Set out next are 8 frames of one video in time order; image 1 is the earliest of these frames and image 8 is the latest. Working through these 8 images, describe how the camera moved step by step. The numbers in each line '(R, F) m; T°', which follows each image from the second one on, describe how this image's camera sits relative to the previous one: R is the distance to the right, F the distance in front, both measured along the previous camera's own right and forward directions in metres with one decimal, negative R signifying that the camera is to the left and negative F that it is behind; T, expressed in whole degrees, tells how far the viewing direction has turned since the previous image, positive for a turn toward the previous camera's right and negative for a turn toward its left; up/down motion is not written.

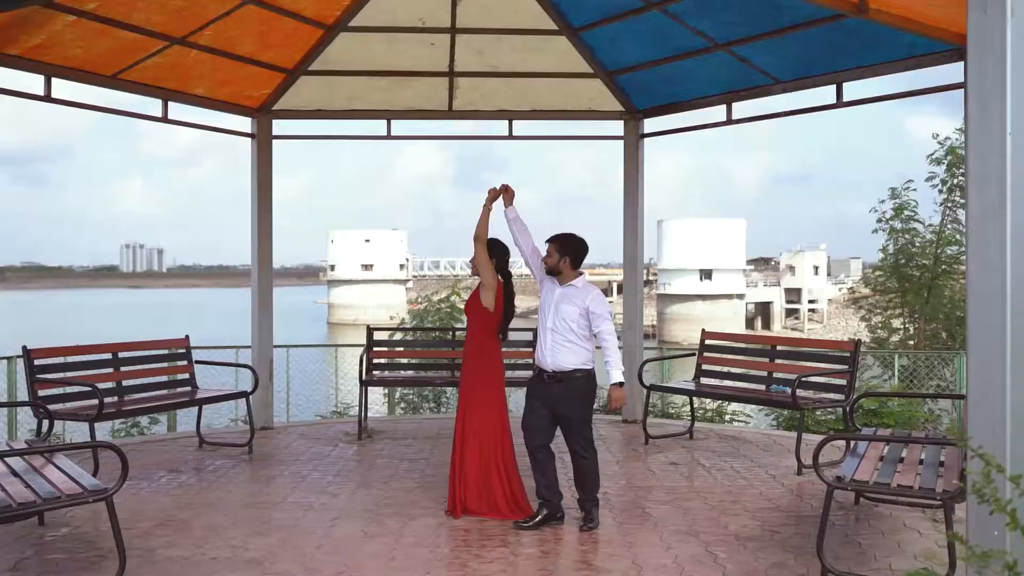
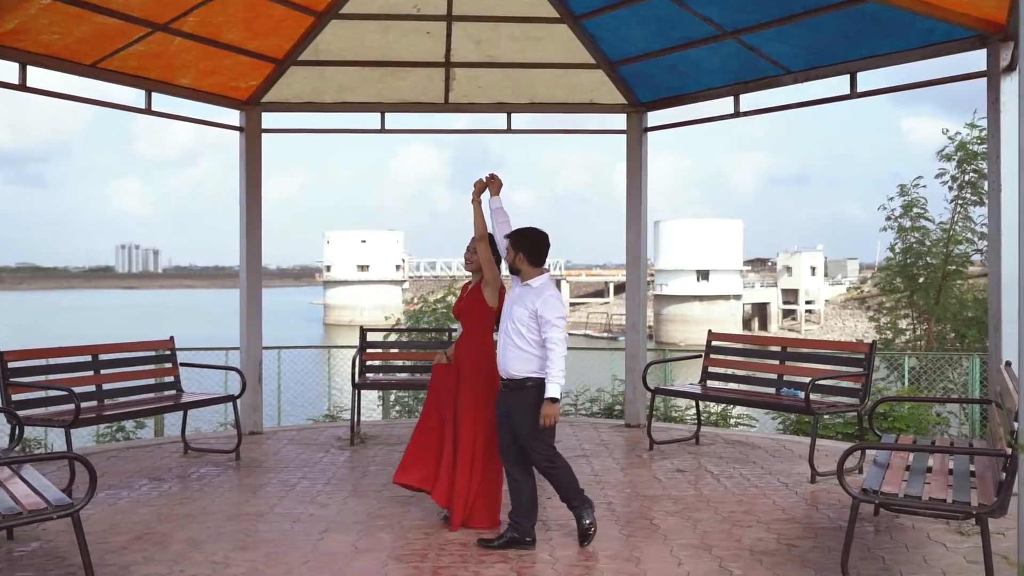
(0.0, +0.3) m; 0°
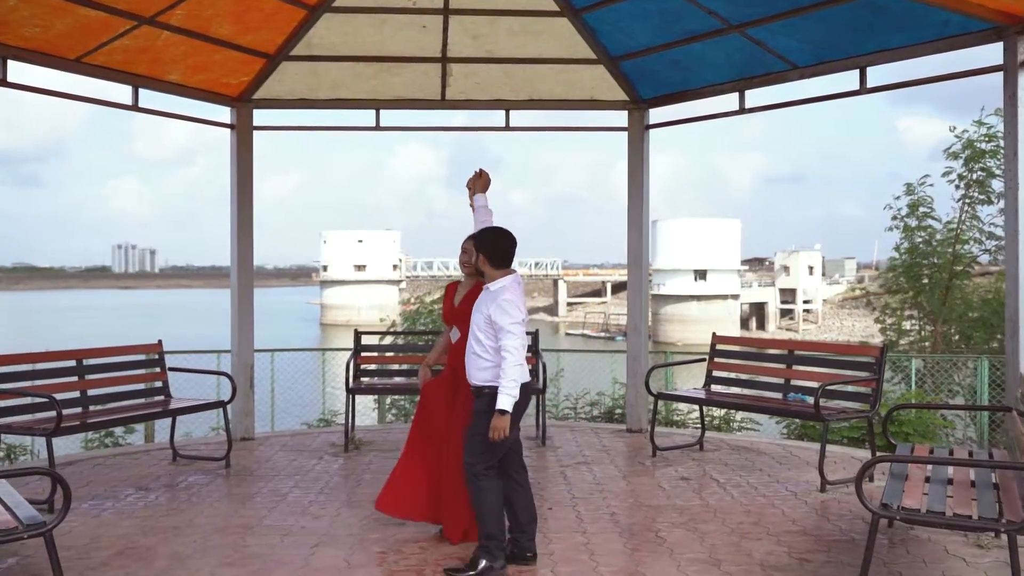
(0.0, +0.2) m; 0°
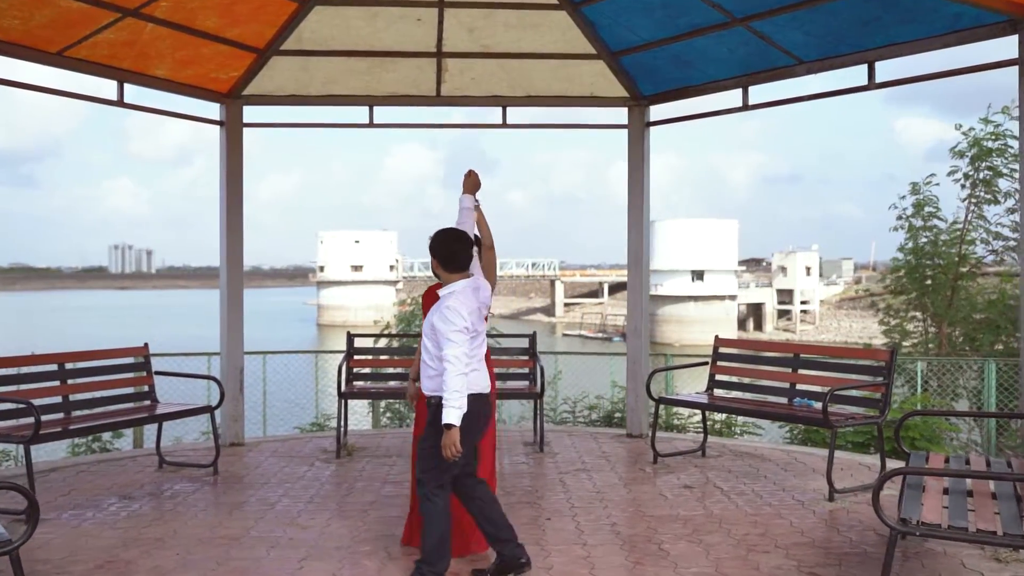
(0.0, +0.2) m; 0°
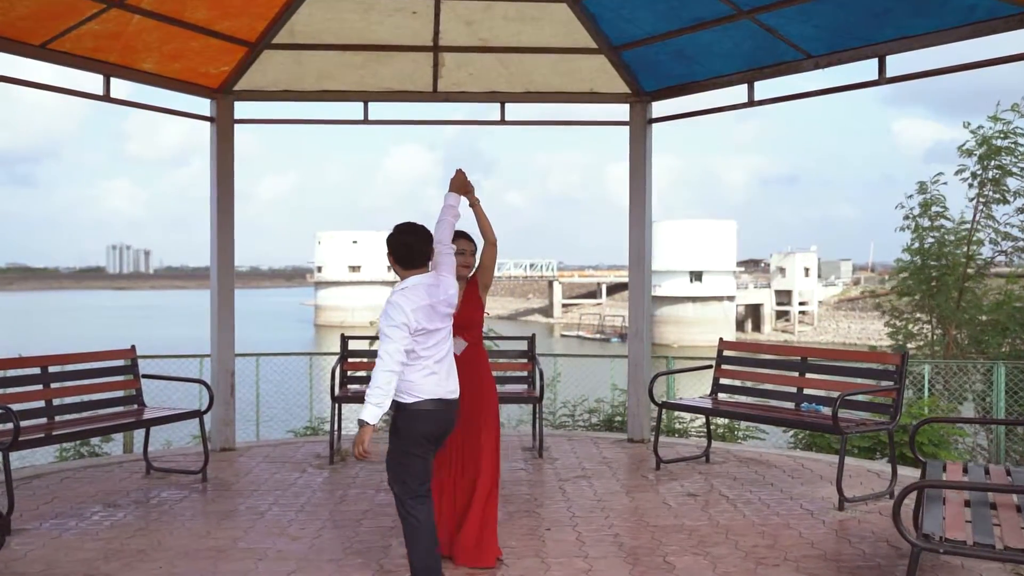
(0.0, +0.2) m; 0°
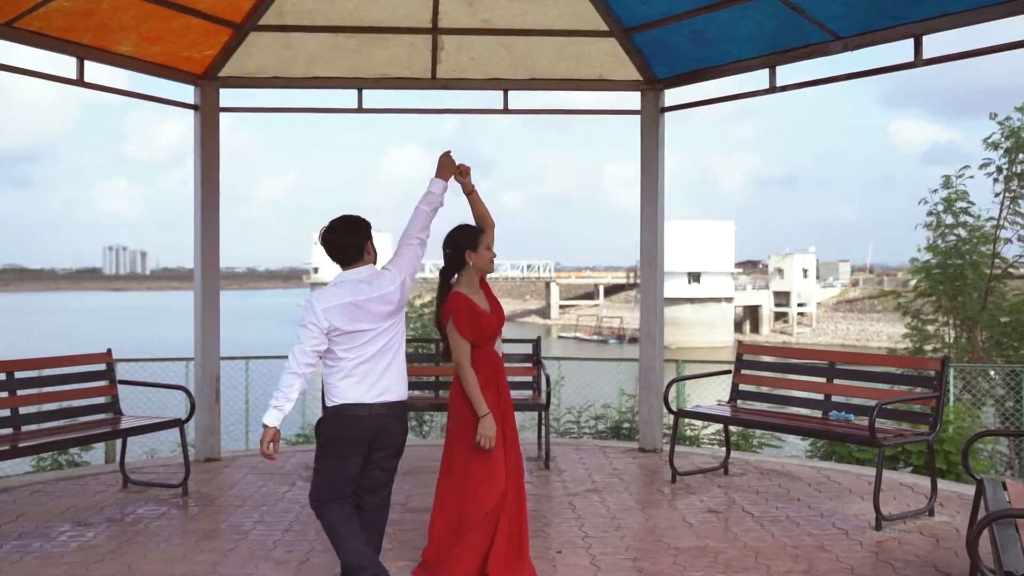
(-0.1, +0.4) m; 0°
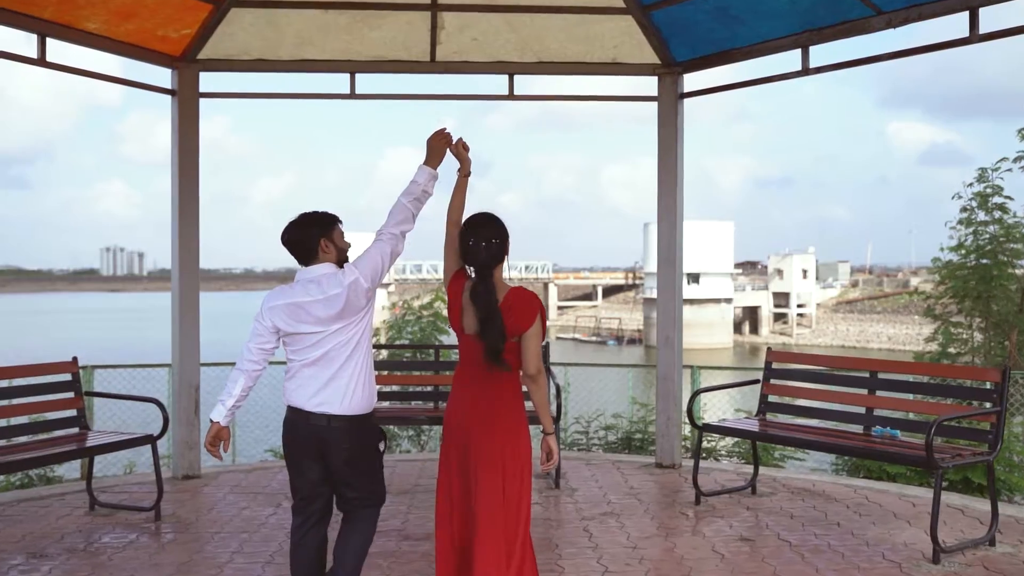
(-0.1, +0.5) m; 0°
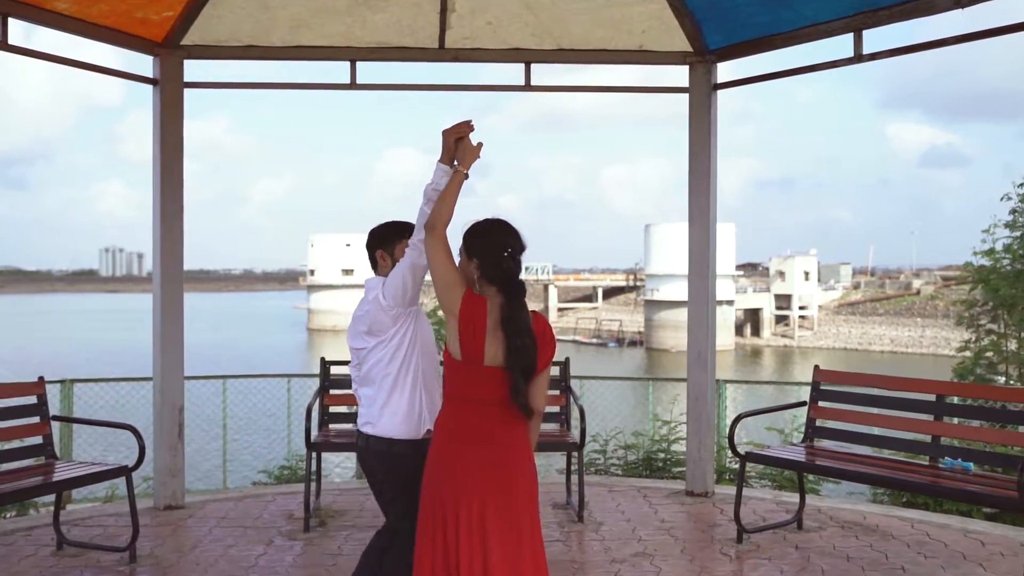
(-0.1, +0.6) m; 0°
